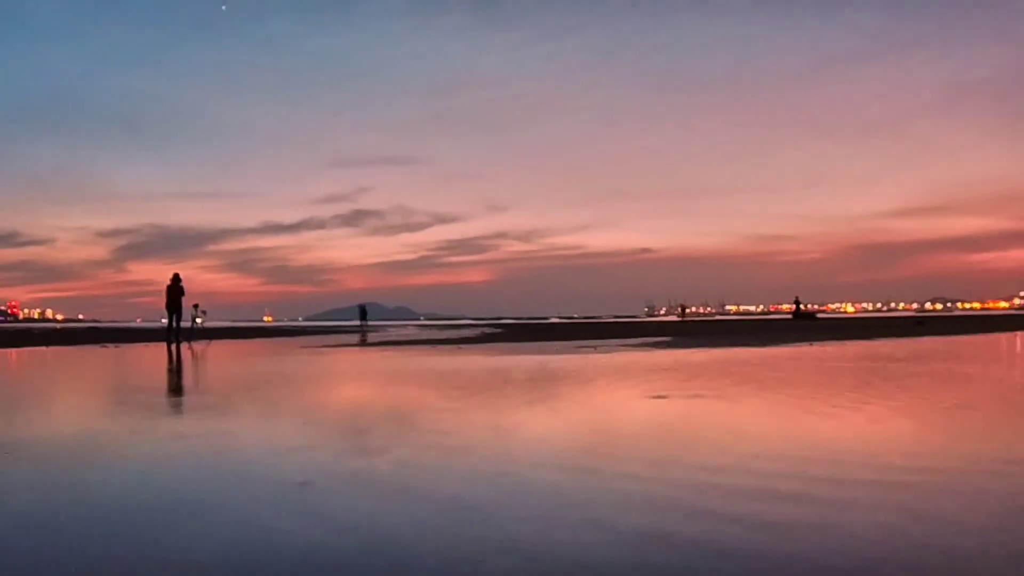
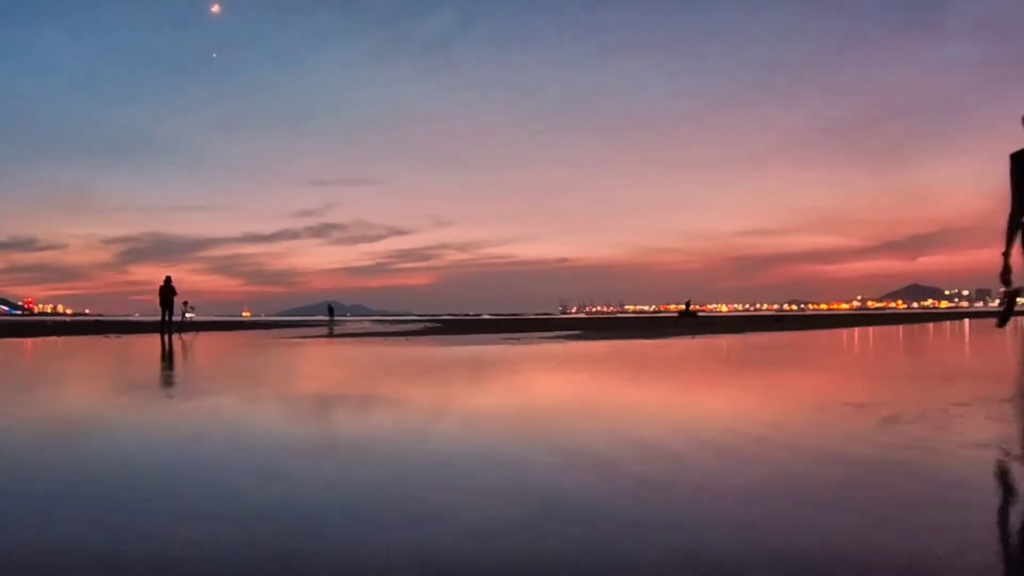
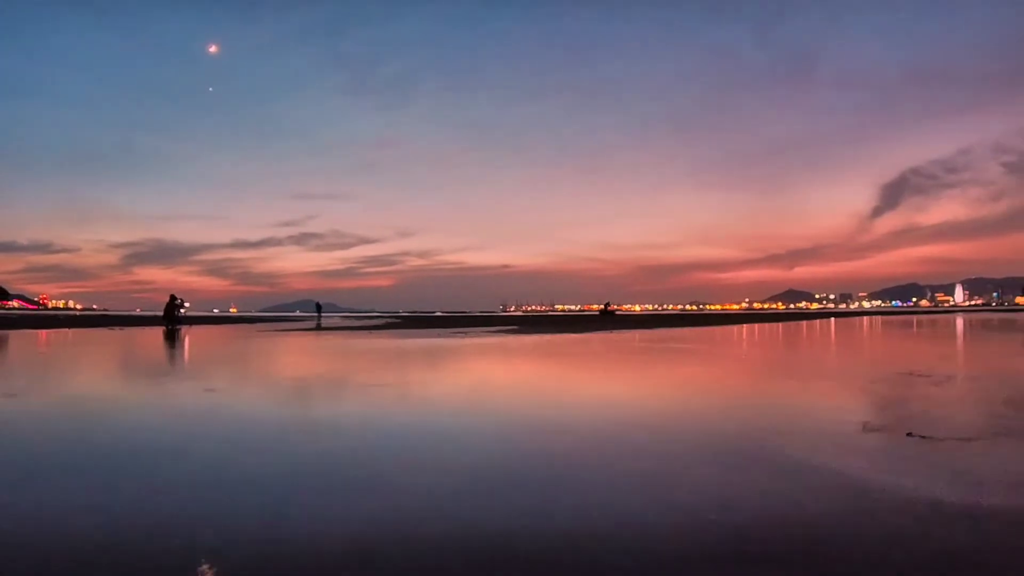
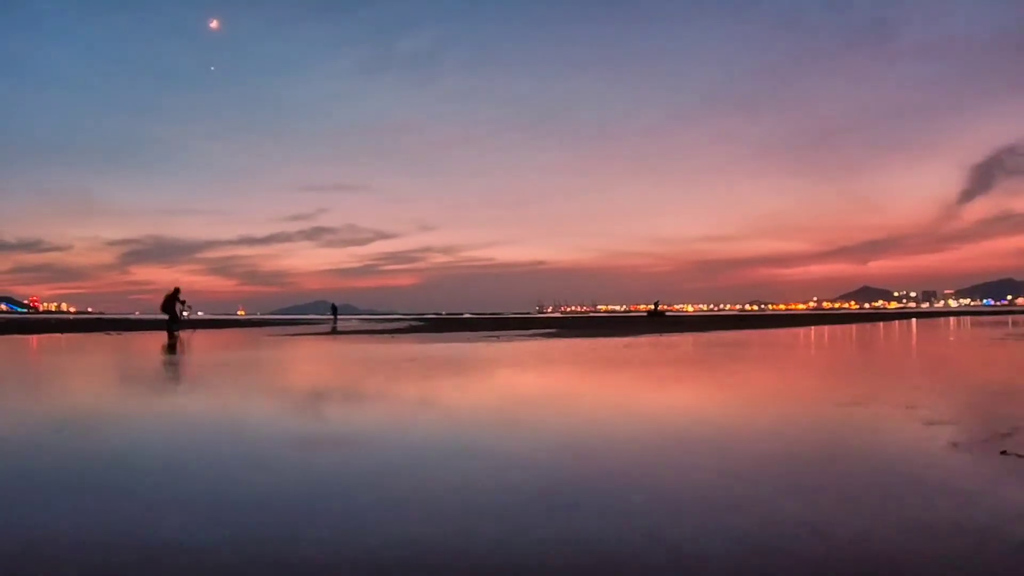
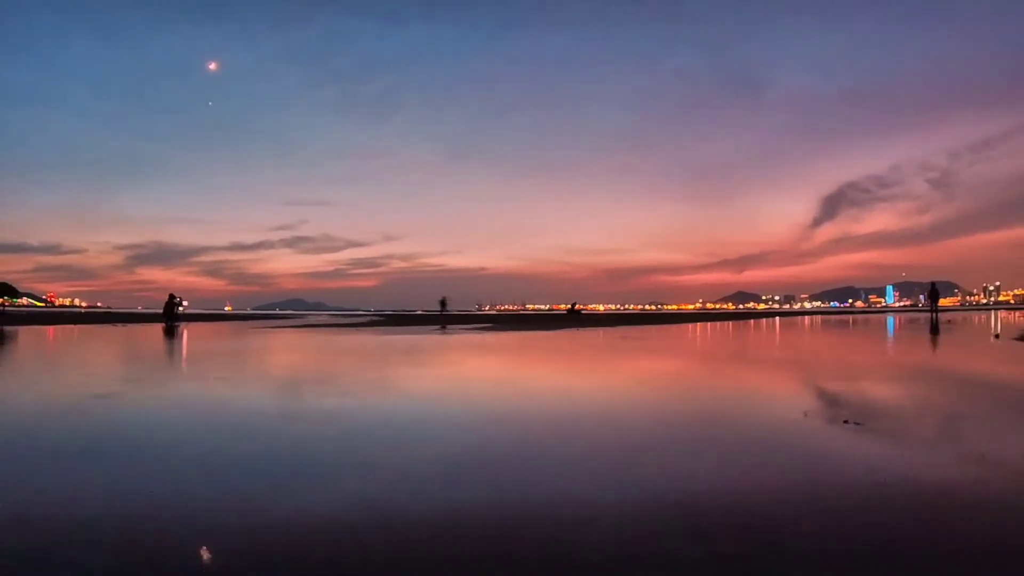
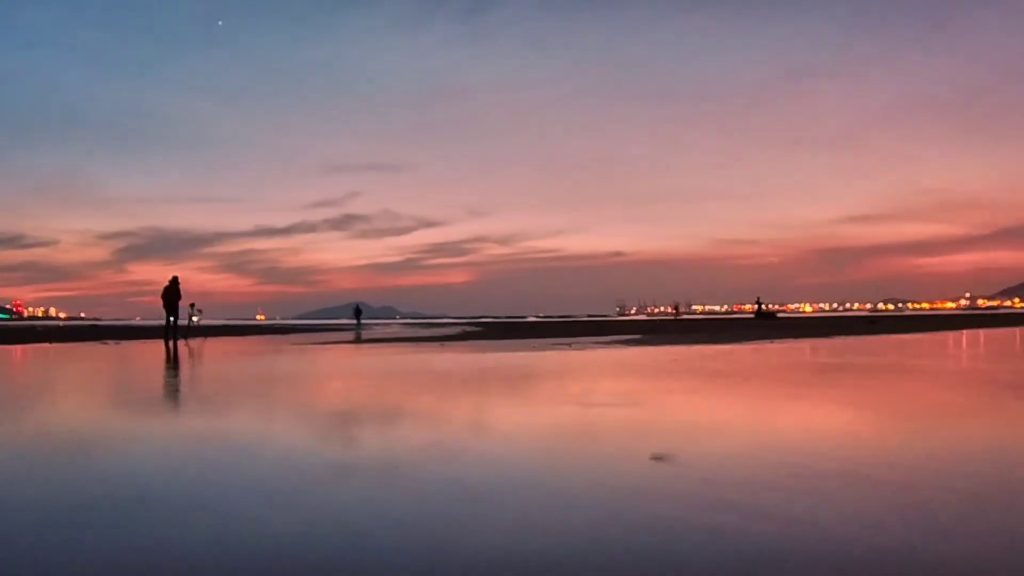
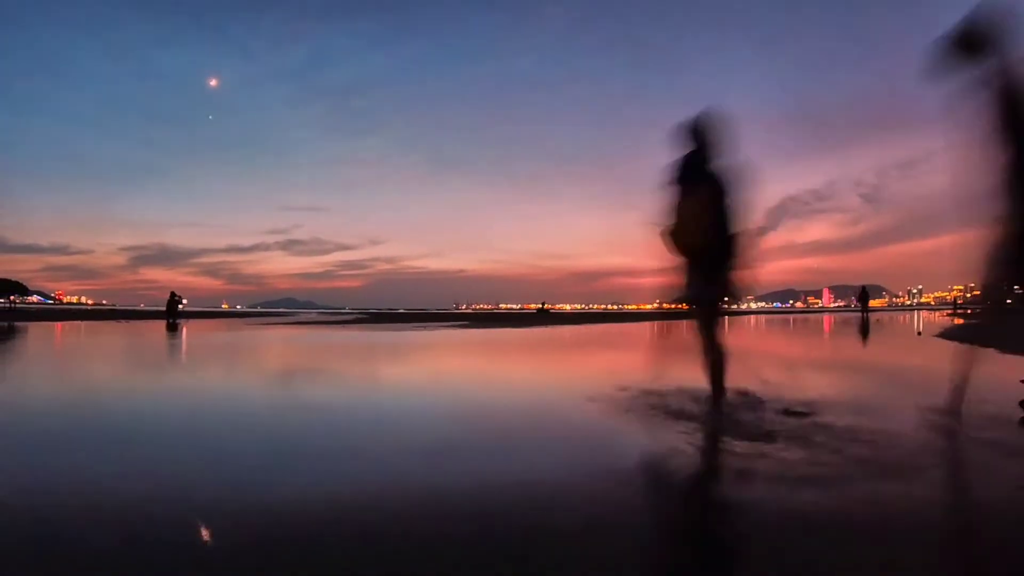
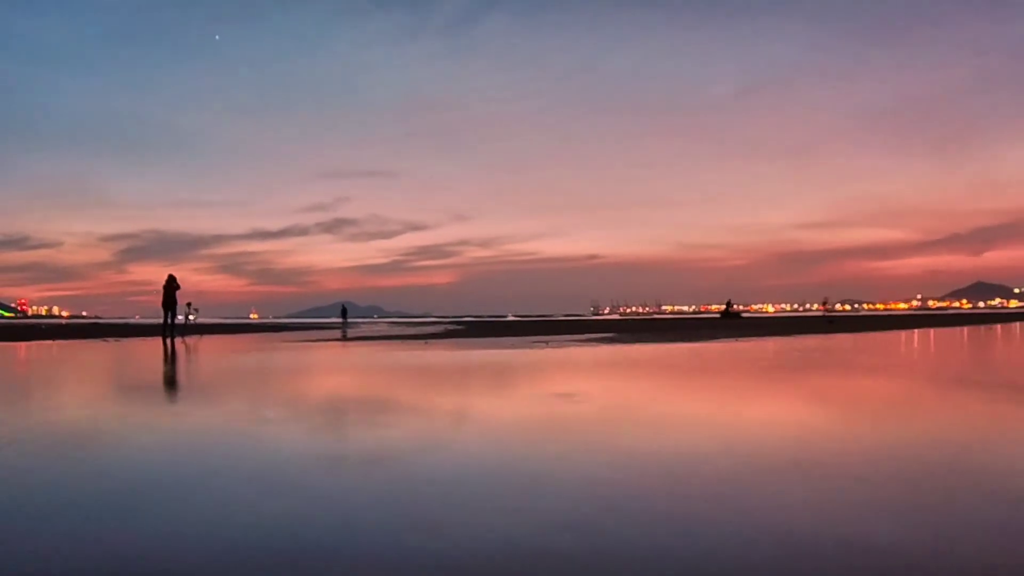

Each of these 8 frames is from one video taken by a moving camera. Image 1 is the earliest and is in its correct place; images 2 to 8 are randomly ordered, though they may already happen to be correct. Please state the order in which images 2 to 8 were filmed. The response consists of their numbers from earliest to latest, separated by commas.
6, 8, 2, 4, 3, 5, 7
